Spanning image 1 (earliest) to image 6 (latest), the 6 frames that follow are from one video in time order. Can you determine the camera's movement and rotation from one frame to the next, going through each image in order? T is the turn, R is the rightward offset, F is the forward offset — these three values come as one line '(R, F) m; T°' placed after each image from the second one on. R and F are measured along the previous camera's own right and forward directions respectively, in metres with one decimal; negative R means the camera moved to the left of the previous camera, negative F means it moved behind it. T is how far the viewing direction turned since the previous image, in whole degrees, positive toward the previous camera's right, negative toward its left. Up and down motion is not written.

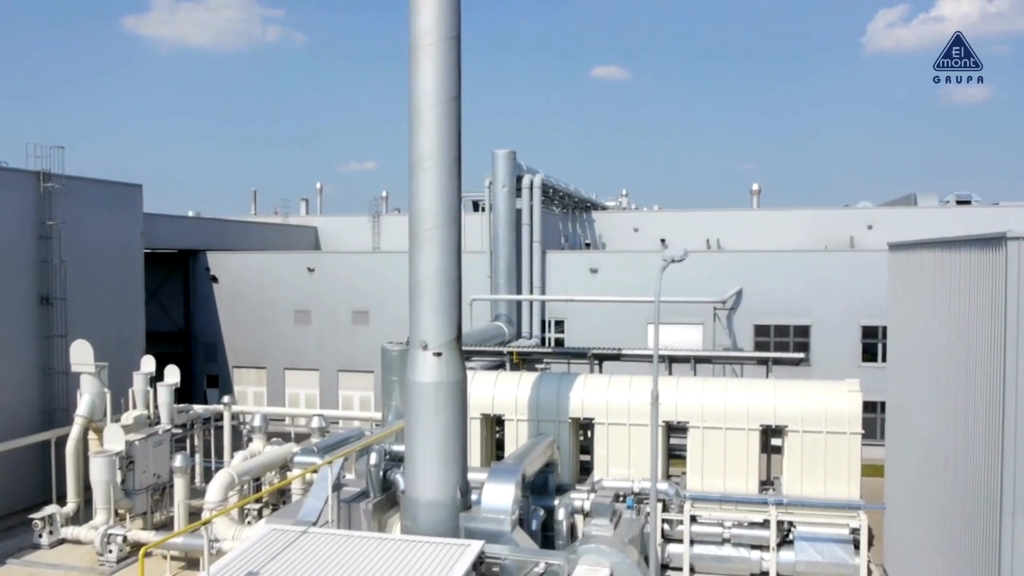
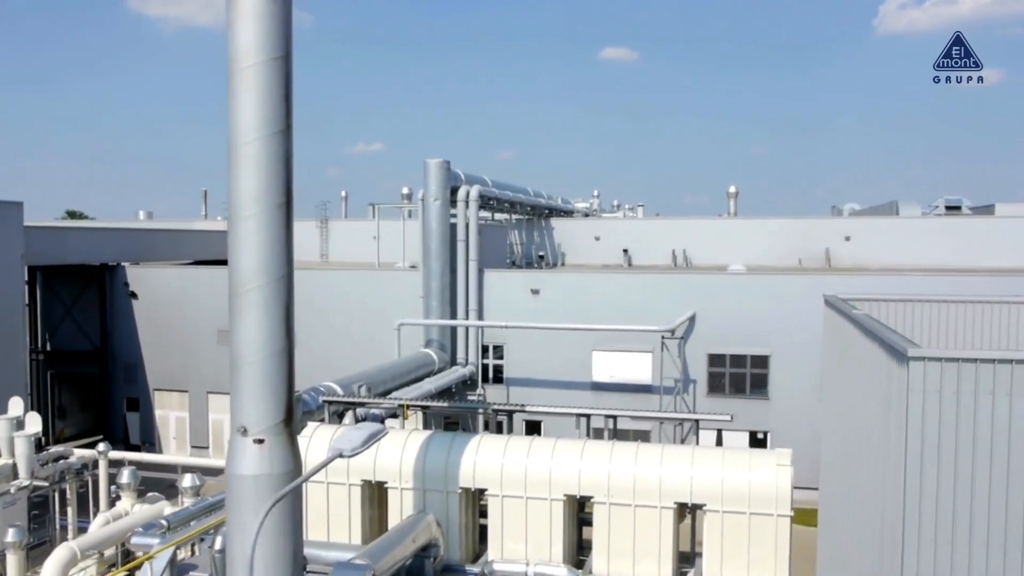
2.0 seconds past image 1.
(+1.6, +2.0) m; 0°
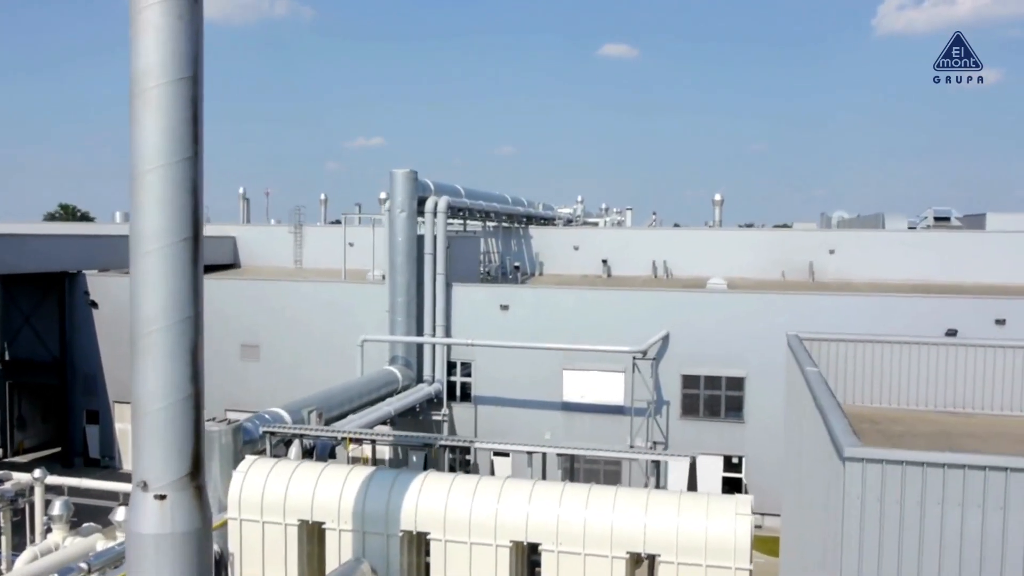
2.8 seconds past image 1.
(+0.6, +0.8) m; 0°
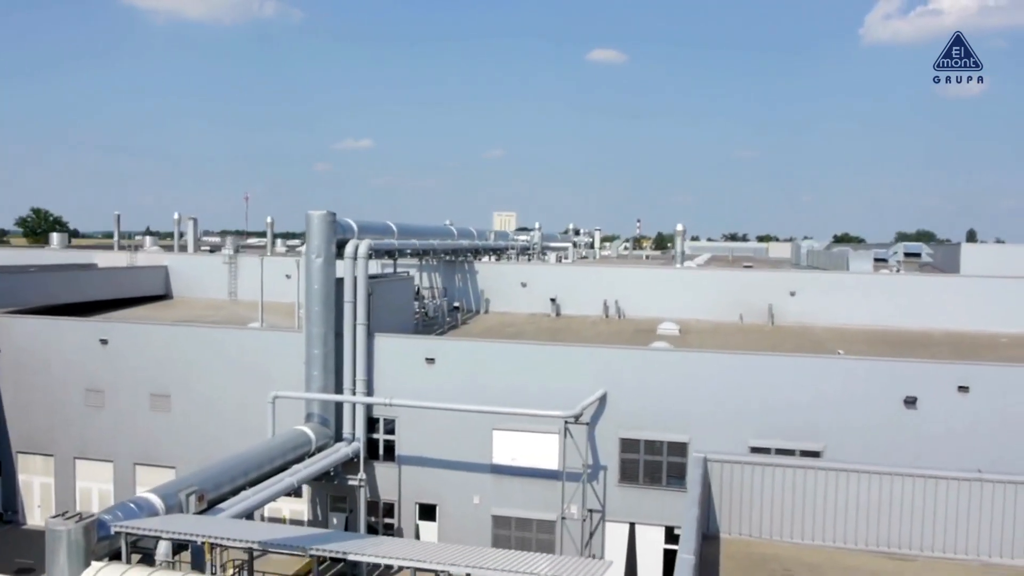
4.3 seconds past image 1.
(+1.2, +1.6) m; +1°
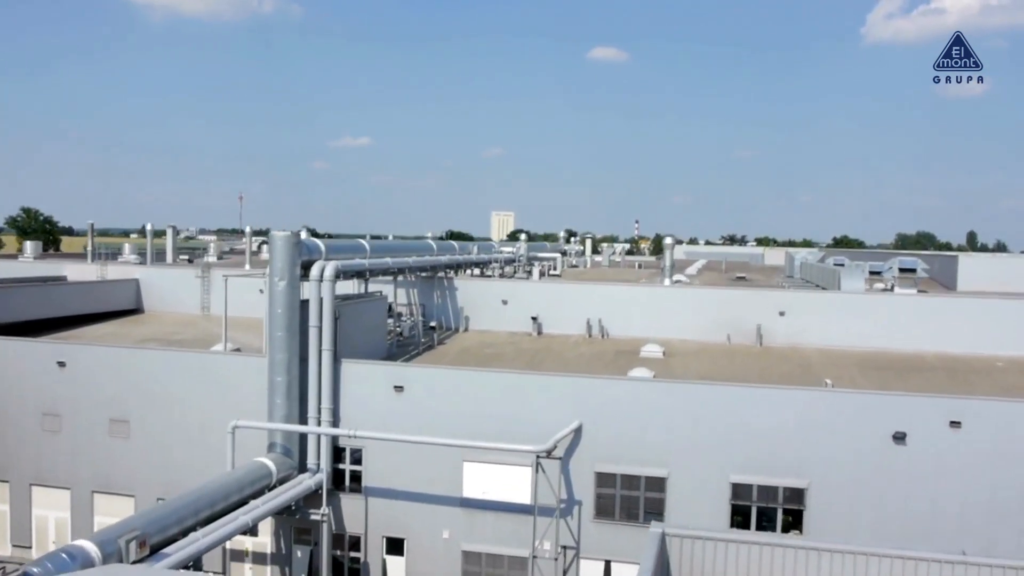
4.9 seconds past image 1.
(+0.5, +0.9) m; 0°
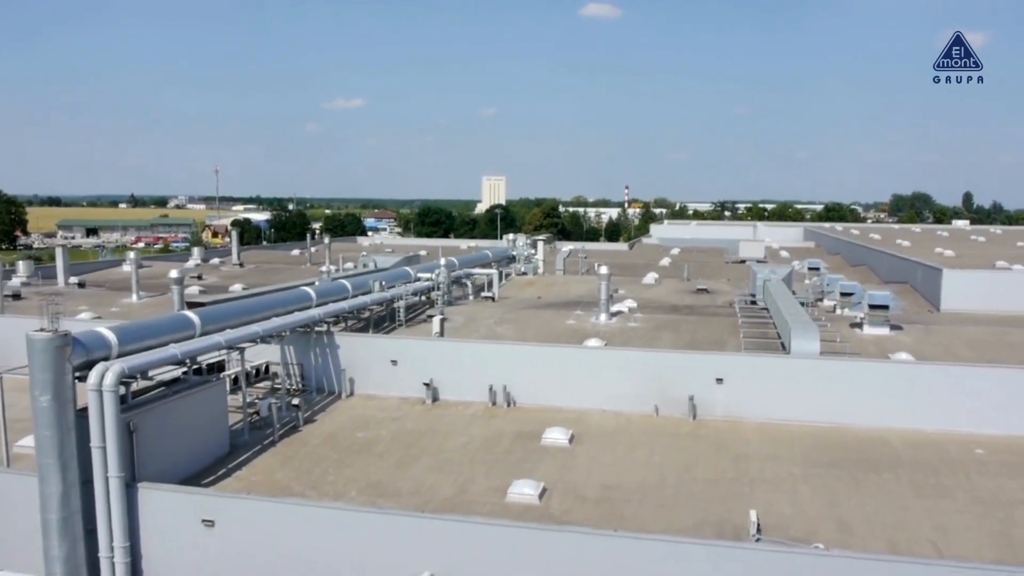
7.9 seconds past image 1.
(+2.4, +4.0) m; 0°
